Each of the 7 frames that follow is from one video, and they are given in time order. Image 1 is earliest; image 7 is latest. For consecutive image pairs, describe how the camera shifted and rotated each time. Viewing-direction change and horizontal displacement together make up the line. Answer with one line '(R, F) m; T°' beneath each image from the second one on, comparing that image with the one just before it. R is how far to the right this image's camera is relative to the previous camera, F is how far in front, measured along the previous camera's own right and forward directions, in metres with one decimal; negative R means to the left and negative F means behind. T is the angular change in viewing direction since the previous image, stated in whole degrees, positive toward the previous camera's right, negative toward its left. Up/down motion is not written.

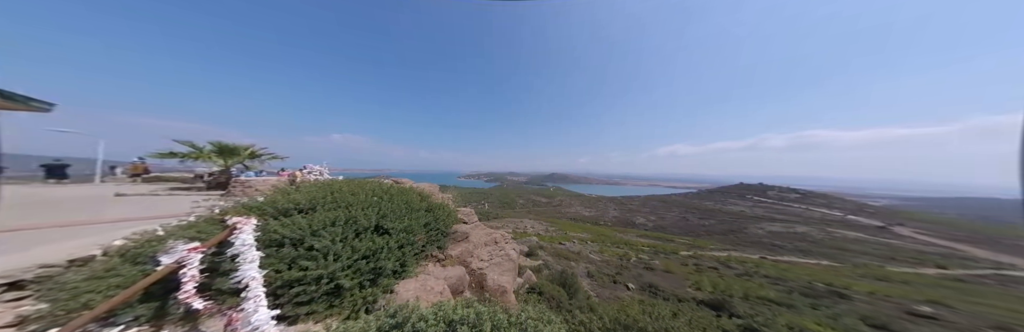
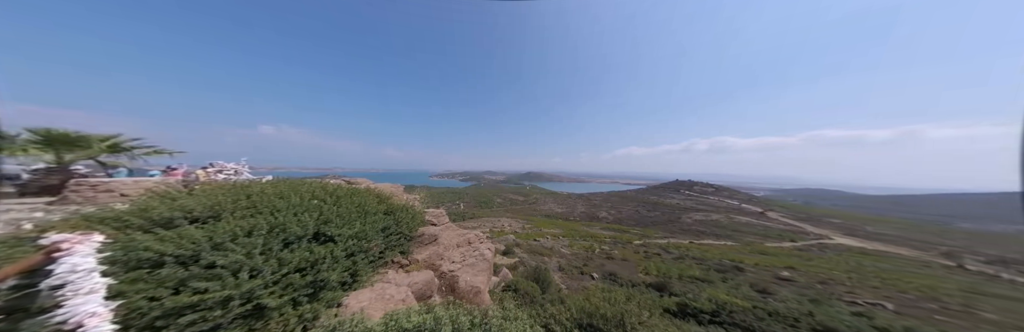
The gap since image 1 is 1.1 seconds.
(-0.2, +0.4) m; +10°
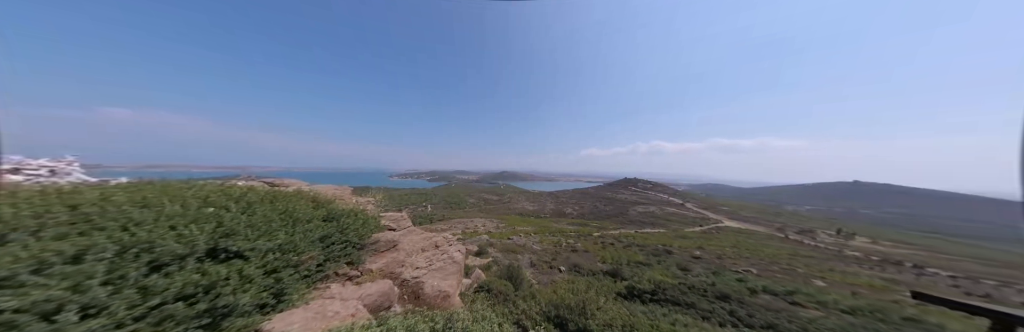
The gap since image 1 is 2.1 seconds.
(-0.6, 0.0) m; +11°
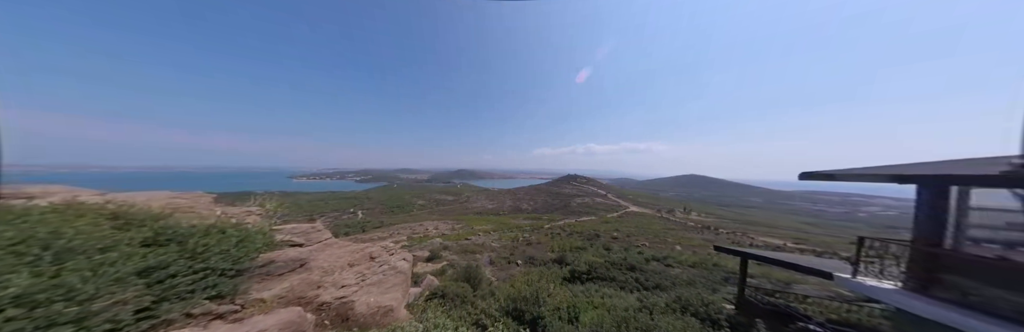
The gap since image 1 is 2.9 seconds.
(-0.7, +0.2) m; +15°
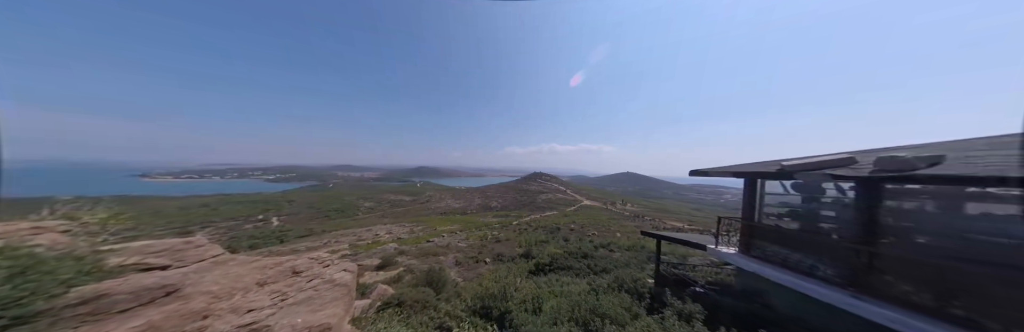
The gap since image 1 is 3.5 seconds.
(-0.3, +0.1) m; +10°
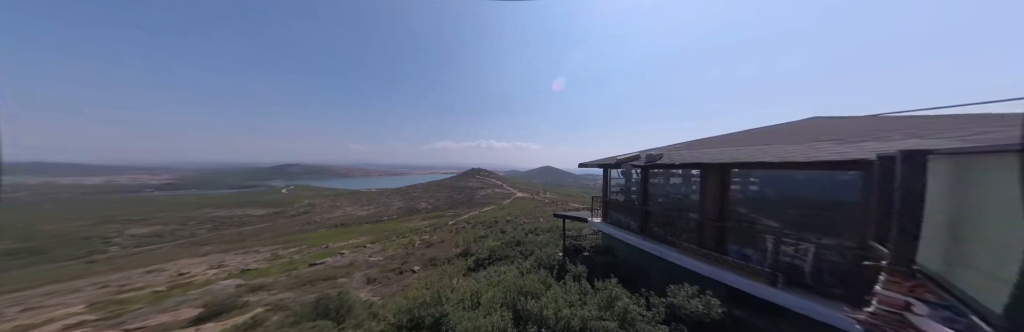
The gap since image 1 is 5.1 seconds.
(+0.1, +0.1) m; +18°
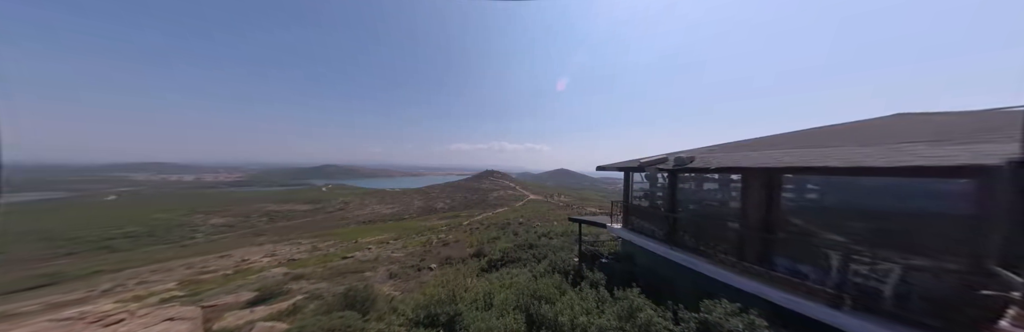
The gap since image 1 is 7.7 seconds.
(-0.1, 0.0) m; -4°
